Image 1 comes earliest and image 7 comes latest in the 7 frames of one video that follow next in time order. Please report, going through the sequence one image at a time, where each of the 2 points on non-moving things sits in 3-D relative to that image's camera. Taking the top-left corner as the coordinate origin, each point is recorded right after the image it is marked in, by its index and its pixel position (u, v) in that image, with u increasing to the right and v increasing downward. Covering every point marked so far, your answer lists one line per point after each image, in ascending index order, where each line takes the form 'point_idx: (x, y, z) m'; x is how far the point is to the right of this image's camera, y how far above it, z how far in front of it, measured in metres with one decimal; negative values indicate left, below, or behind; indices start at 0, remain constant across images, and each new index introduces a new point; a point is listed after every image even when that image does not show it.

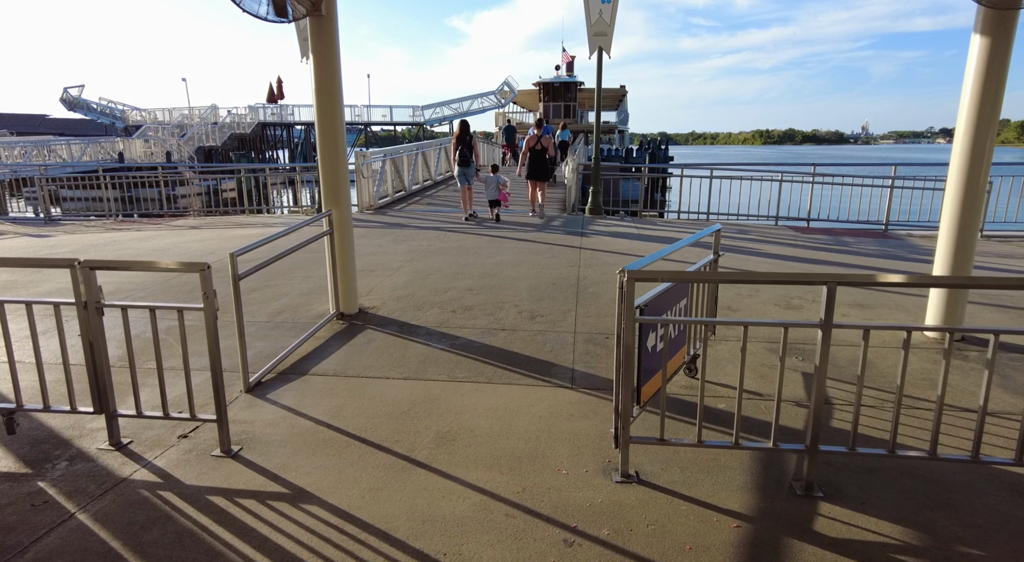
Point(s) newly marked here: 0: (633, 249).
0: (+1.7, +0.5, +8.7) m
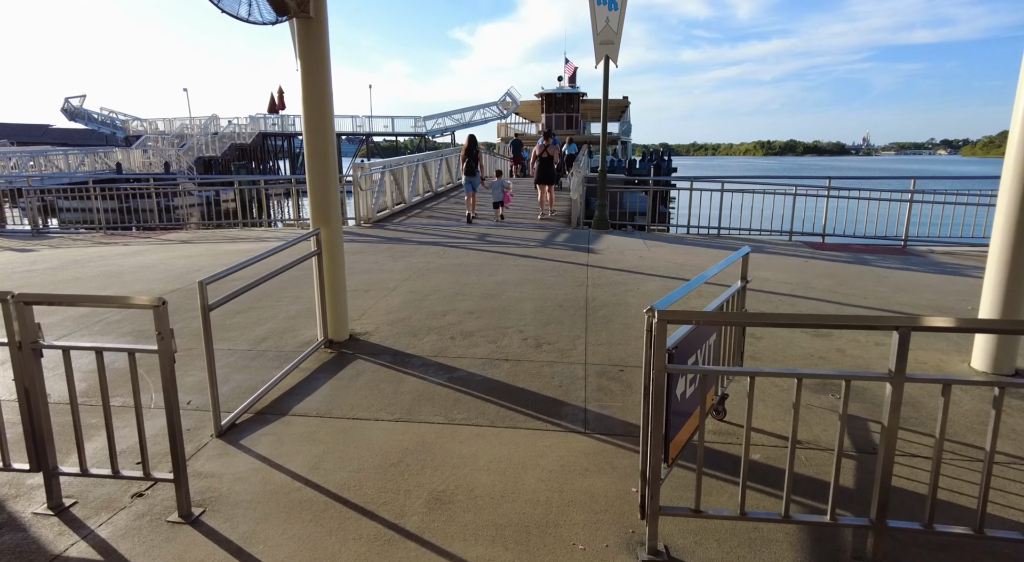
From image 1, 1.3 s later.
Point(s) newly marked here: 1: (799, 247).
0: (+1.8, +0.2, +8.3) m
1: (+5.0, +0.6, +10.7) m
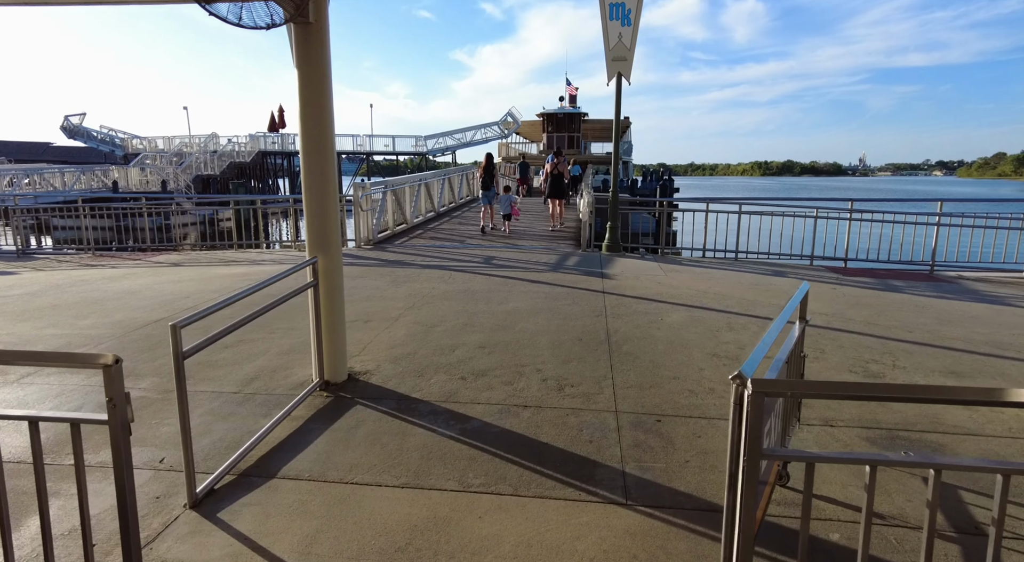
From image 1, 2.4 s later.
0: (+1.9, -0.2, +7.7) m
1: (+5.2, +0.2, +10.1) m
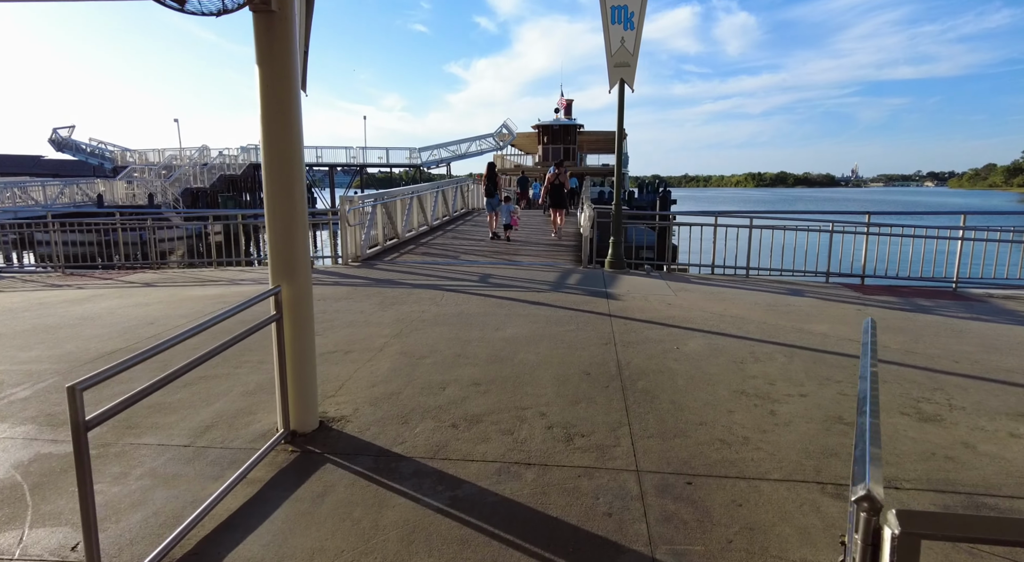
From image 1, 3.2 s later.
0: (+1.9, -0.4, +7.0) m
1: (+5.1, -0.1, +9.5) m
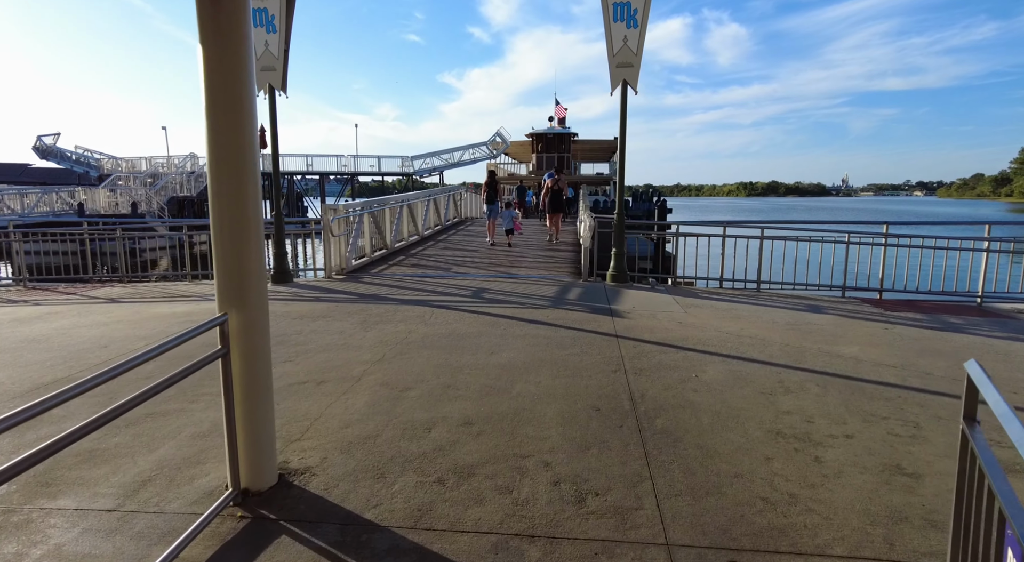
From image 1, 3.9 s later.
0: (+1.9, -0.6, +6.4) m
1: (+5.0, -0.3, +8.8) m
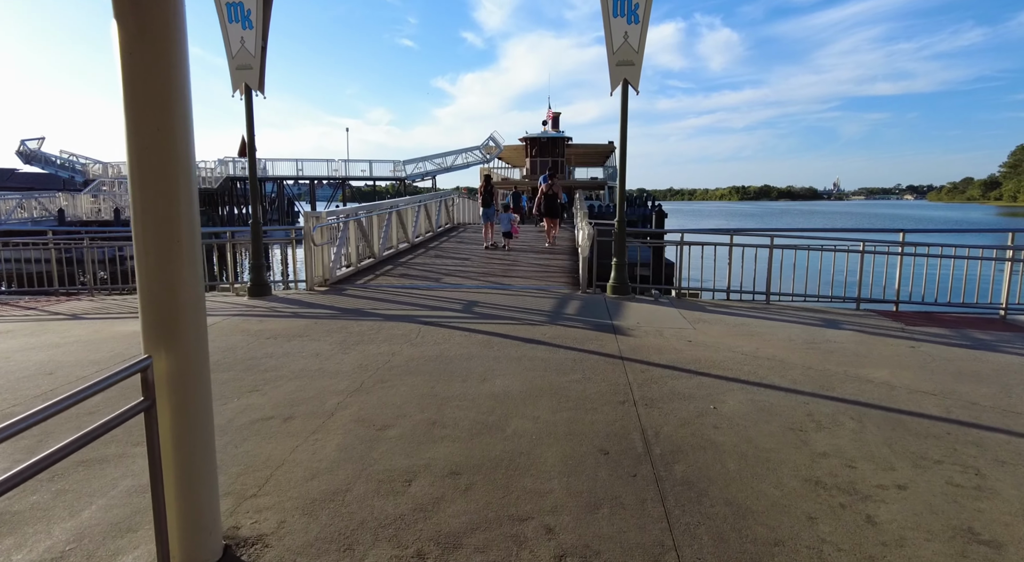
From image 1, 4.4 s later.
0: (+1.8, -0.8, +5.8) m
1: (+5.0, -0.5, +8.3) m
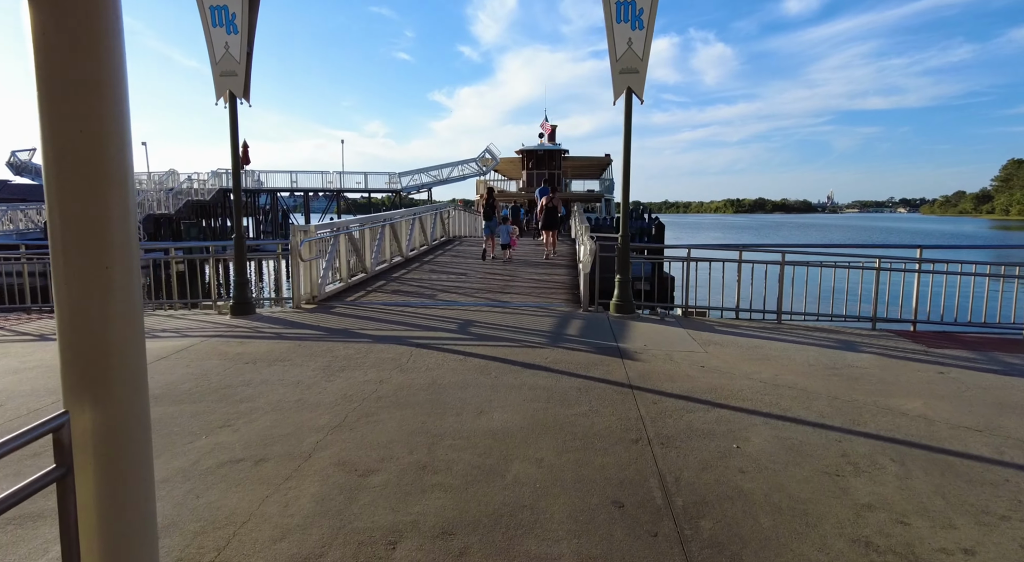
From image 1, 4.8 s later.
0: (+1.8, -1.0, +5.3) m
1: (+4.9, -0.8, +7.8) m
